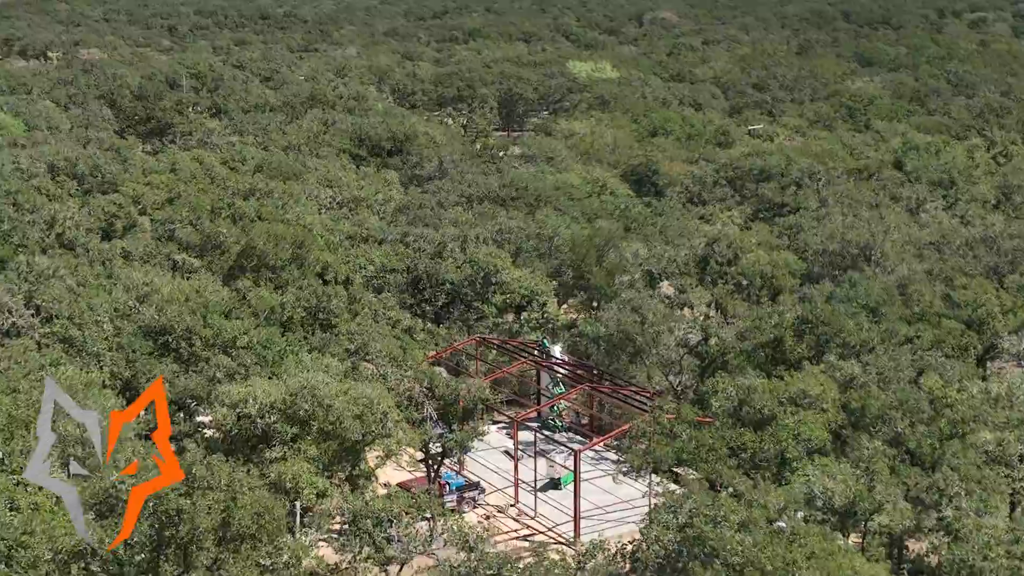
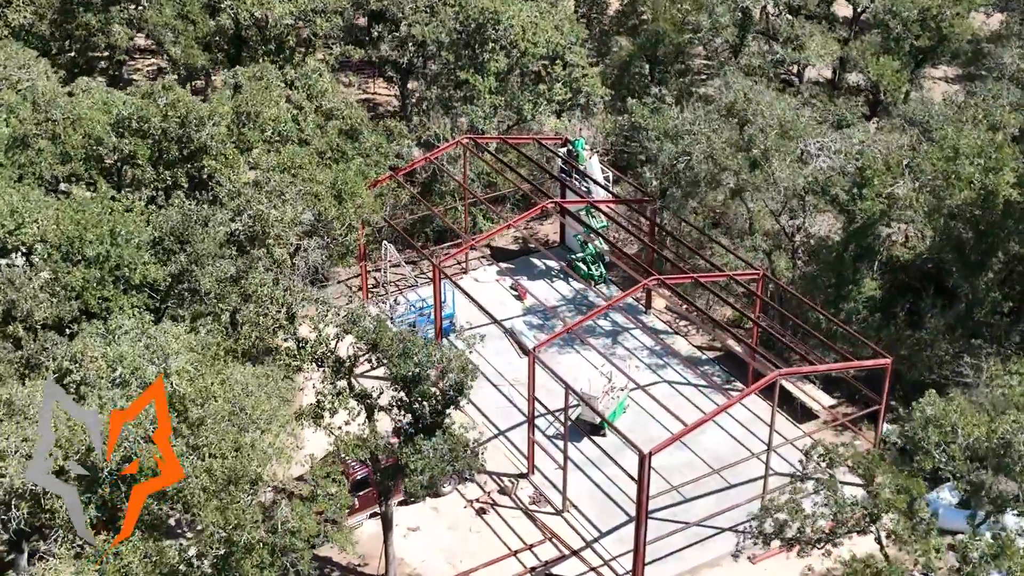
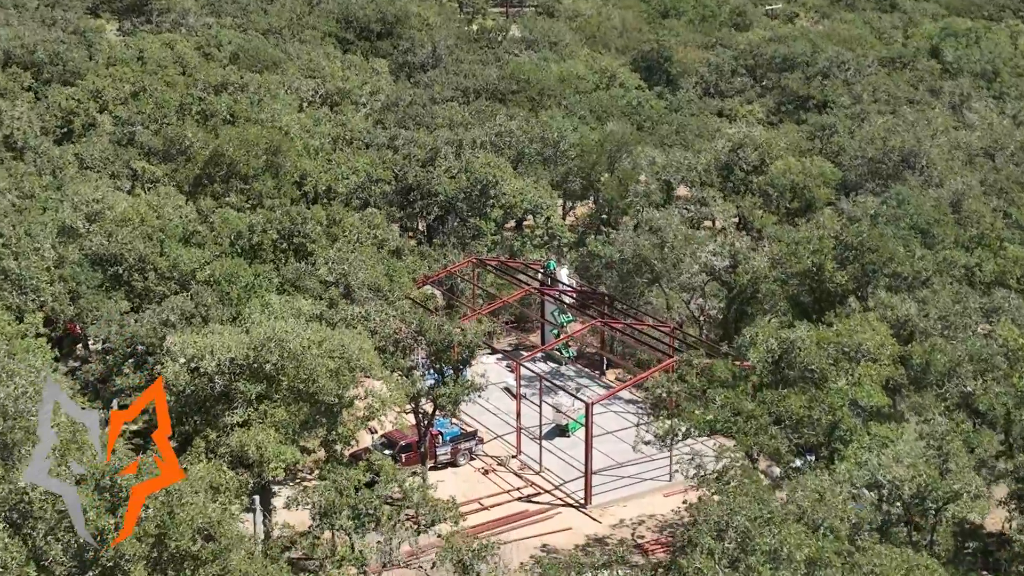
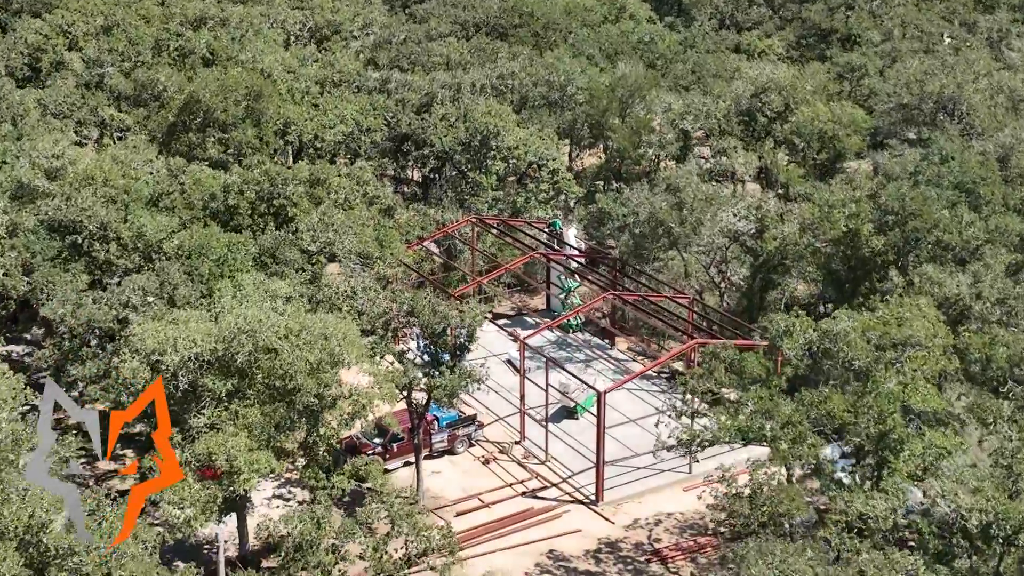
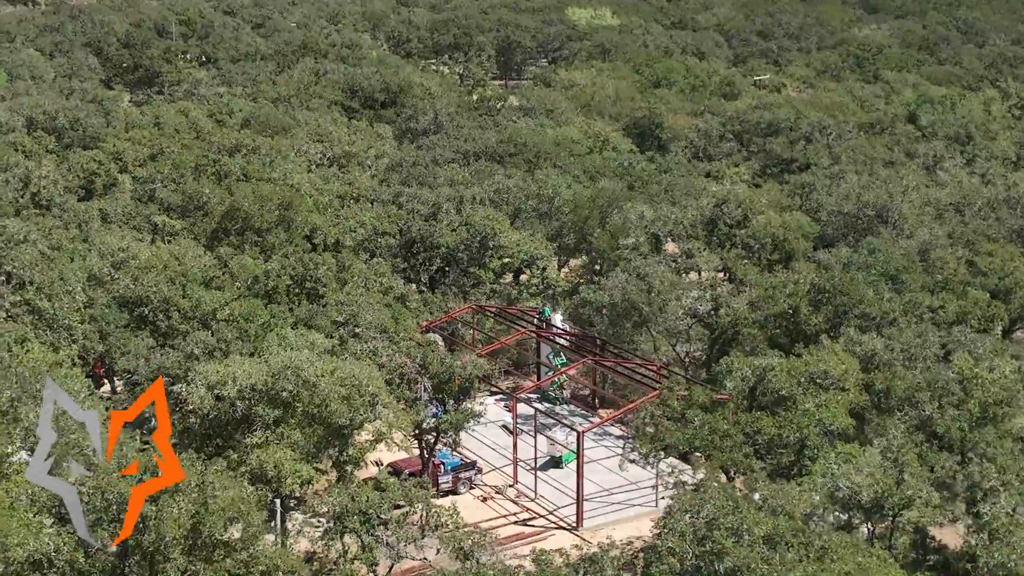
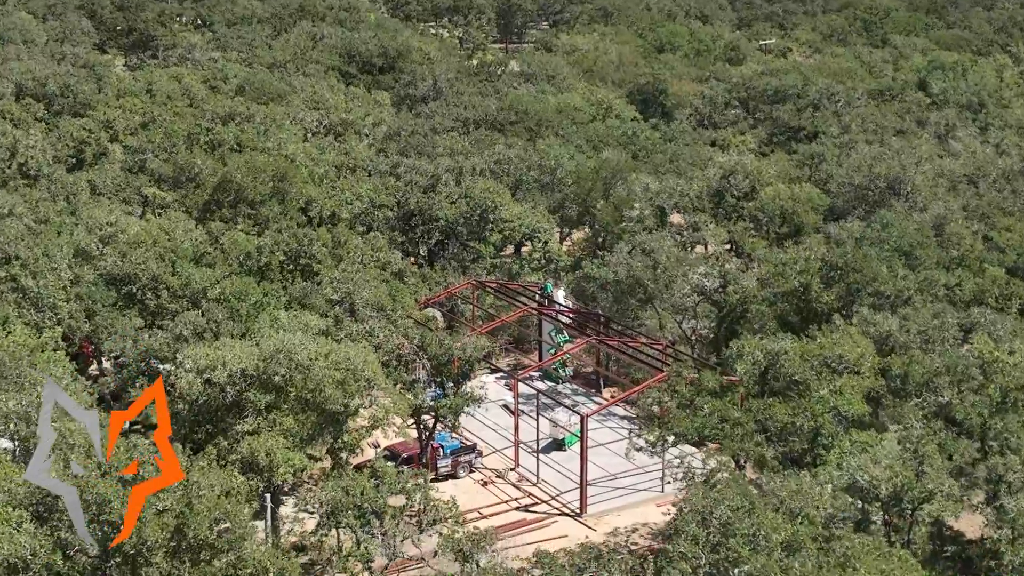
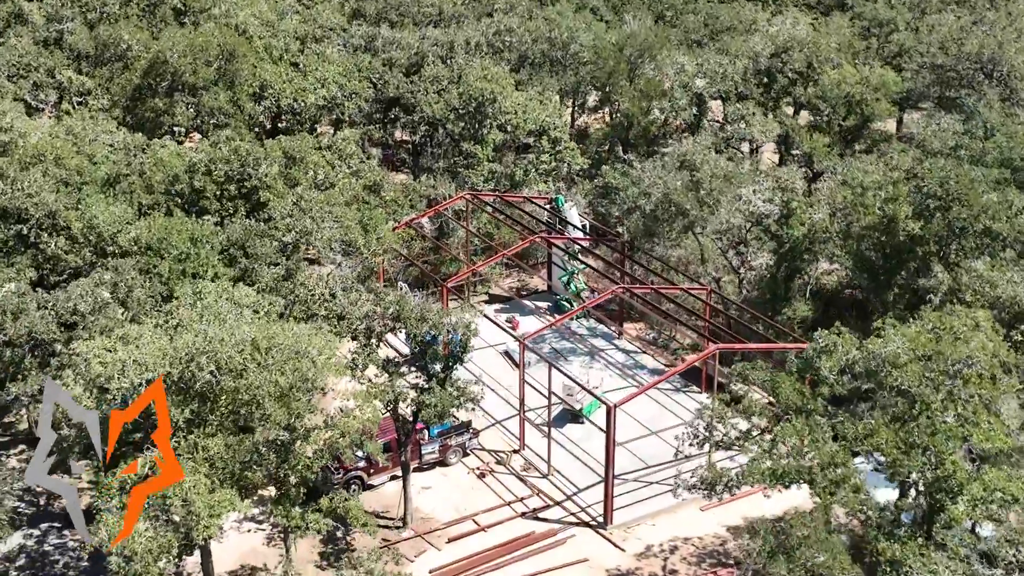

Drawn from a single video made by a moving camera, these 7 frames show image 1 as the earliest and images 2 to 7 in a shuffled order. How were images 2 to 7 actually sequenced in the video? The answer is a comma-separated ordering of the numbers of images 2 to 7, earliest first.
5, 6, 3, 4, 7, 2
